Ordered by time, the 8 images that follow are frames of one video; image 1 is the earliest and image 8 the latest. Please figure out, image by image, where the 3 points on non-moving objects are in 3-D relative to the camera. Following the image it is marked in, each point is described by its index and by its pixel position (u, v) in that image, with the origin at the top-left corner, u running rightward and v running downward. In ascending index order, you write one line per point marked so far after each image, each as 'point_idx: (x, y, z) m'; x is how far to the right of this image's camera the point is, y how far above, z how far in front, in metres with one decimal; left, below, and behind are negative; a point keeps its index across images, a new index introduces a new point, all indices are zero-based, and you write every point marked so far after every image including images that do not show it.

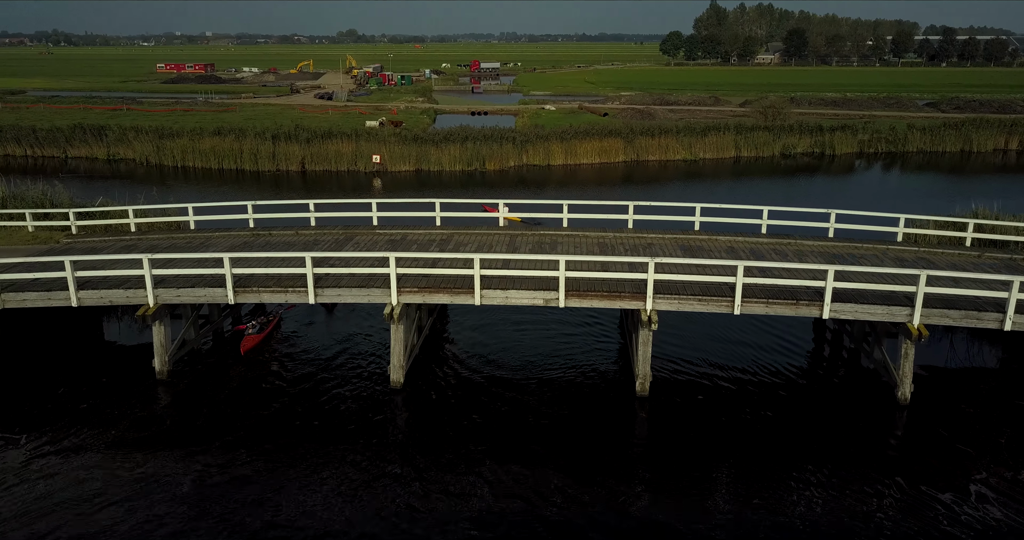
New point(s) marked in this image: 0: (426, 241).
0: (-2.0, +0.7, +18.2) m
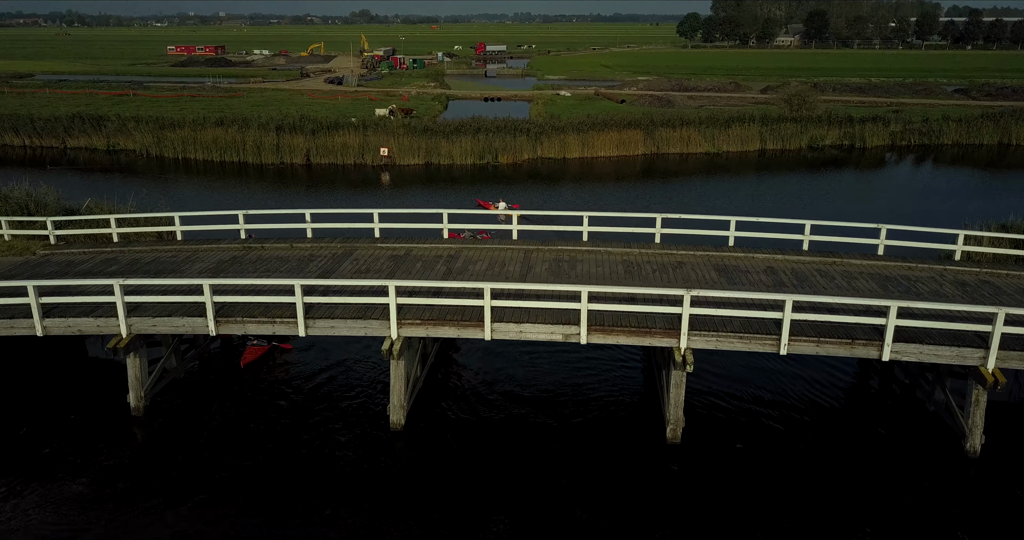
0: (-1.7, +0.3, +16.5) m
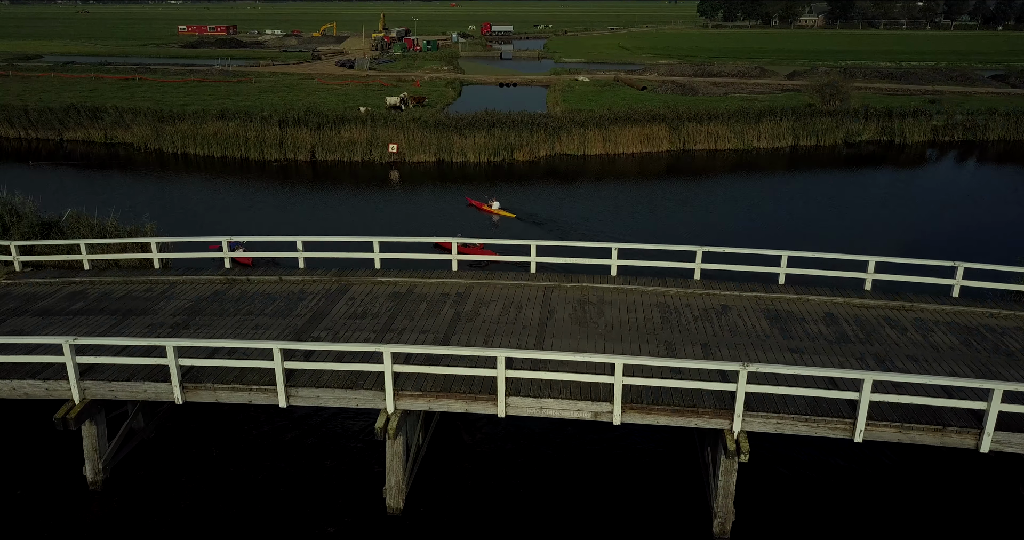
0: (-1.4, -0.5, +14.5) m
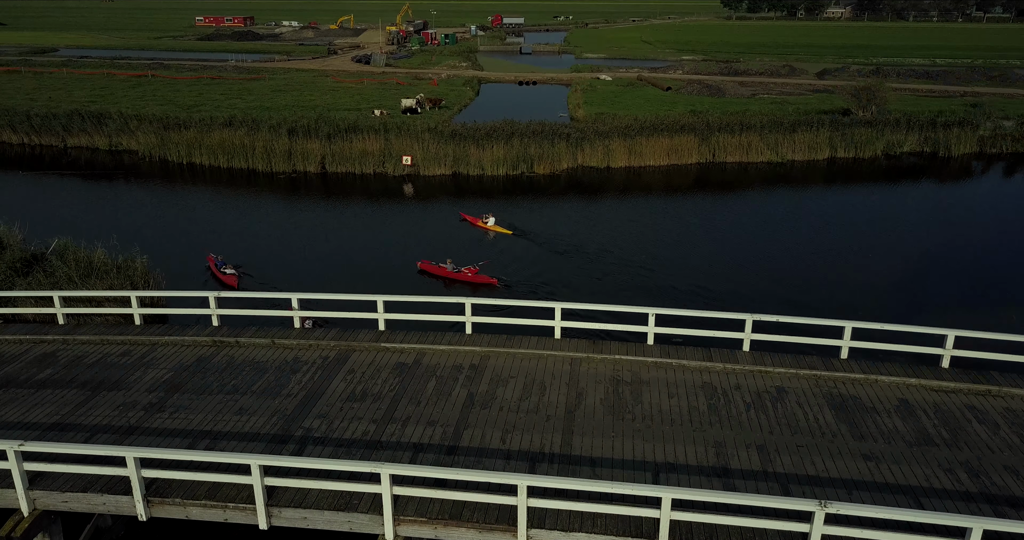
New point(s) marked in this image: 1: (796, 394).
0: (-1.0, -1.6, +12.7) m
1: (+4.4, -1.9, +11.9) m
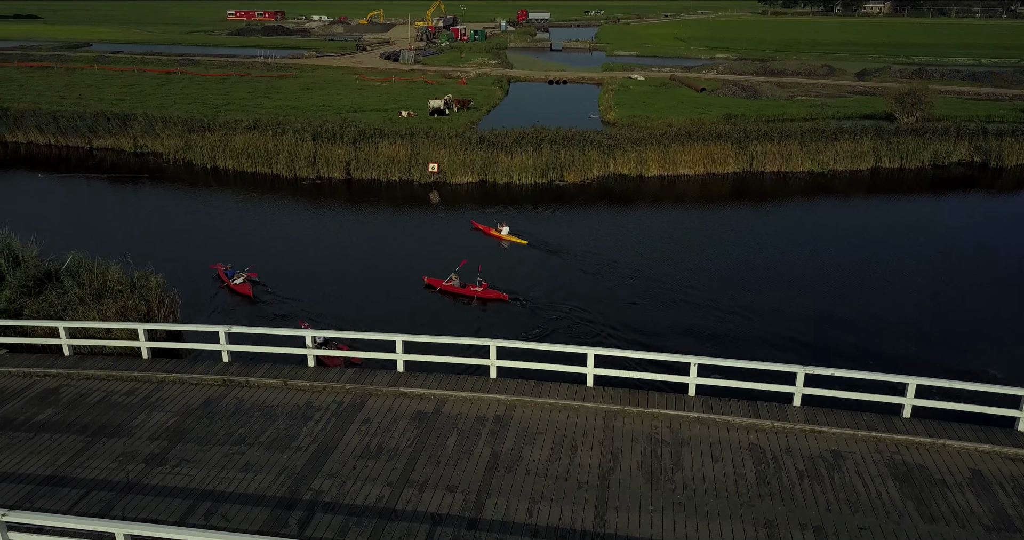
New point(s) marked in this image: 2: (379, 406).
0: (-0.6, -2.3, +11.7) m
1: (+4.8, -2.7, +10.7) m
2: (-2.1, -2.2, +12.1) m
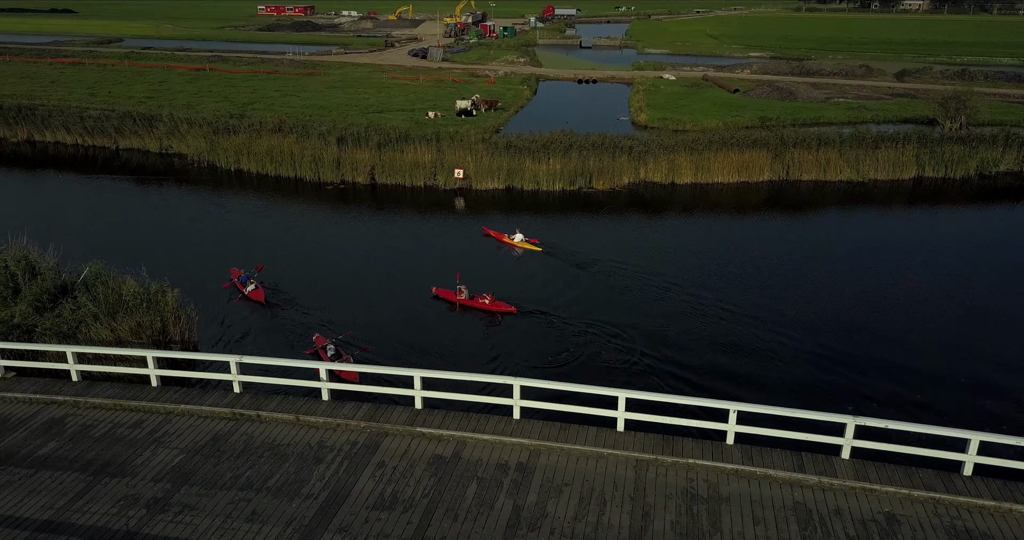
0: (-0.2, -2.8, +11.0) m
1: (+5.1, -3.3, +9.8) m
2: (-1.8, -2.7, +11.4) m
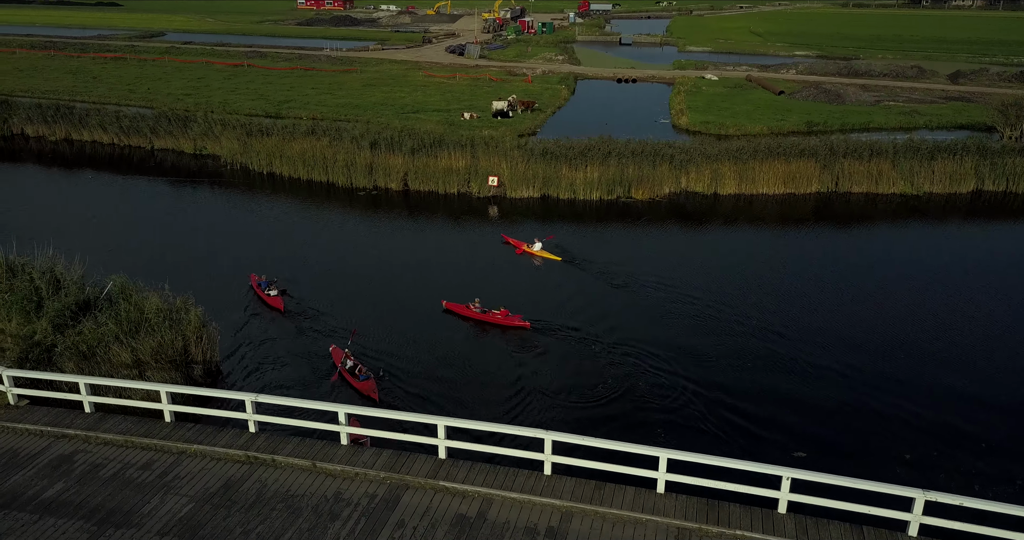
0: (+0.1, -3.4, +10.1) m
1: (+5.5, -4.0, +8.7) m
2: (-1.3, -3.3, +10.6) m
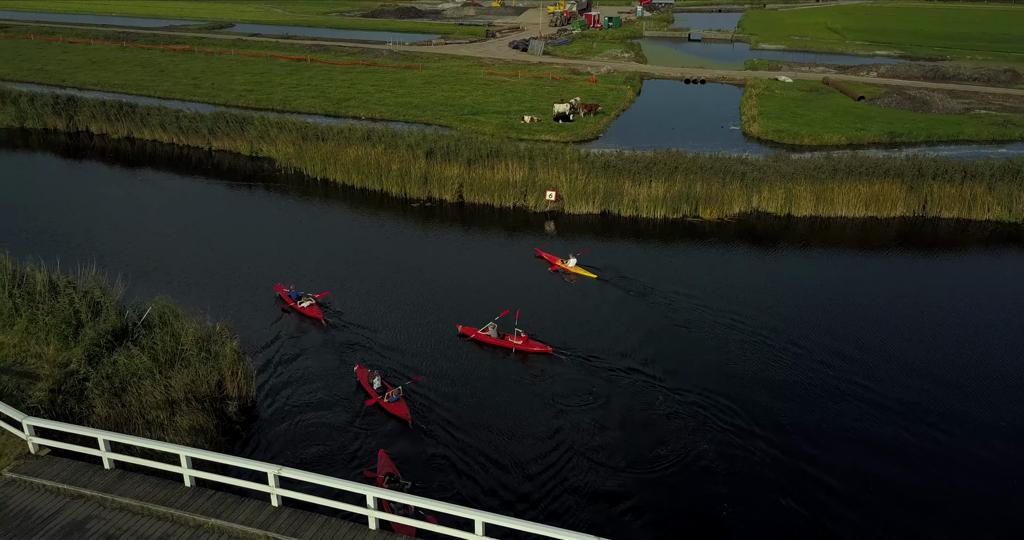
0: (+0.6, -4.5, +8.8) m
1: (+5.8, -5.3, +7.0) m
2: (-0.8, -4.2, +9.4) m
